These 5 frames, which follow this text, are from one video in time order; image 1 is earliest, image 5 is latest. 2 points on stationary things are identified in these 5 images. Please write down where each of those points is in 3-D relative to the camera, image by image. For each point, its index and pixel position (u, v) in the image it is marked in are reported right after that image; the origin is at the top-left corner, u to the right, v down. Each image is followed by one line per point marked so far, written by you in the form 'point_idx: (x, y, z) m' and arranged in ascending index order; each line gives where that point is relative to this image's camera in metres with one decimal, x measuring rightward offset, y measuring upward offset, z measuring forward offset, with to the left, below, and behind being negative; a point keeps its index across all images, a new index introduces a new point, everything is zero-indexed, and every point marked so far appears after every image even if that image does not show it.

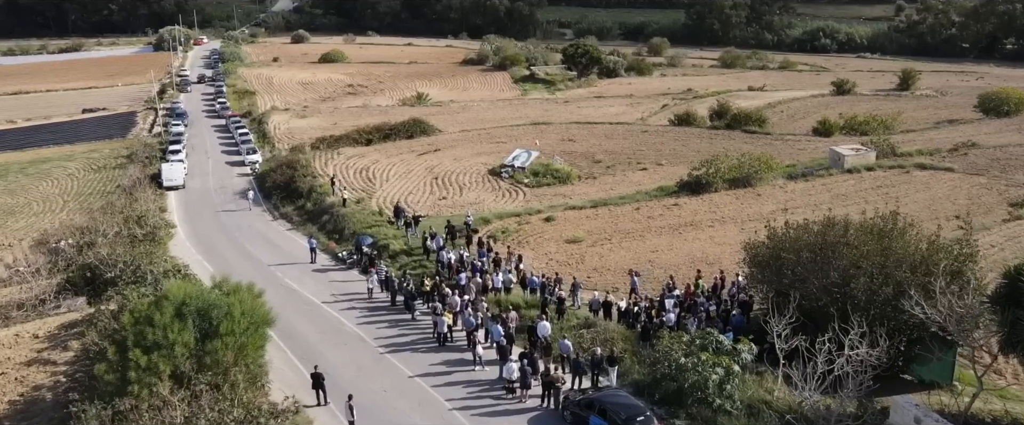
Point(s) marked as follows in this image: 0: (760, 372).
0: (+5.6, -3.6, +19.3) m
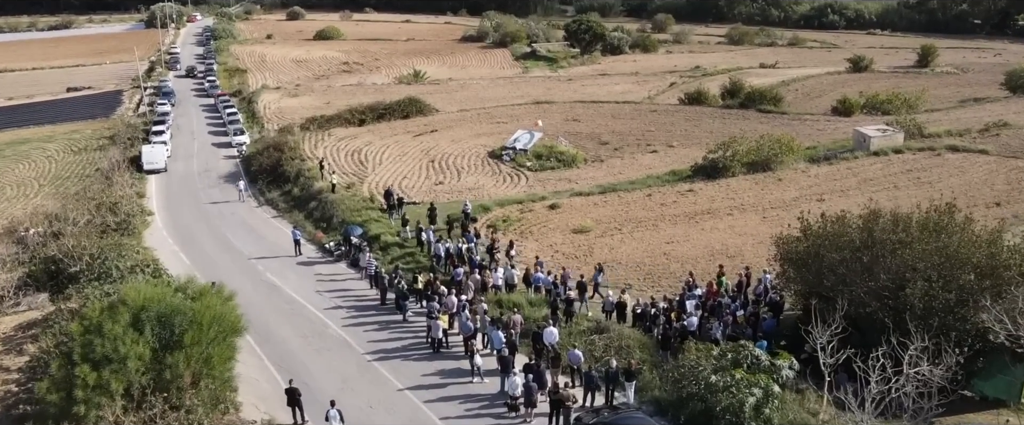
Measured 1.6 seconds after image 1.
0: (+5.7, -3.5, +16.8) m
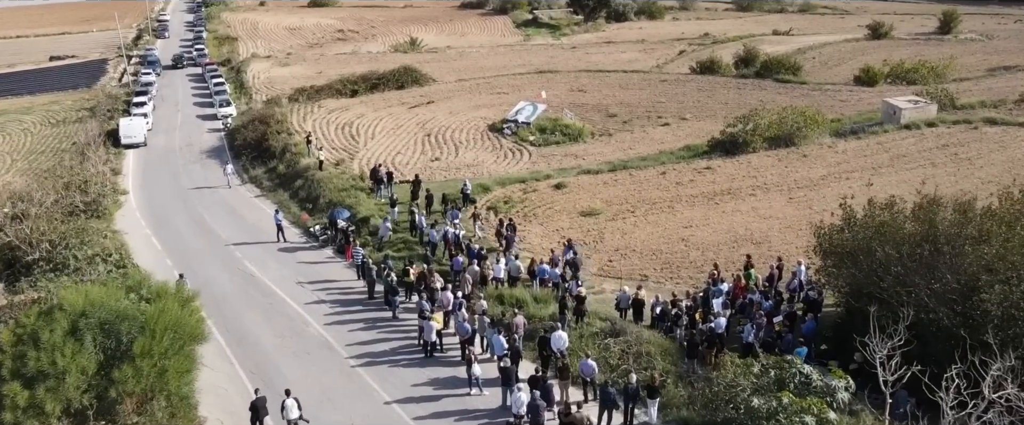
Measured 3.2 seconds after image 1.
0: (+5.7, -3.3, +14.2) m
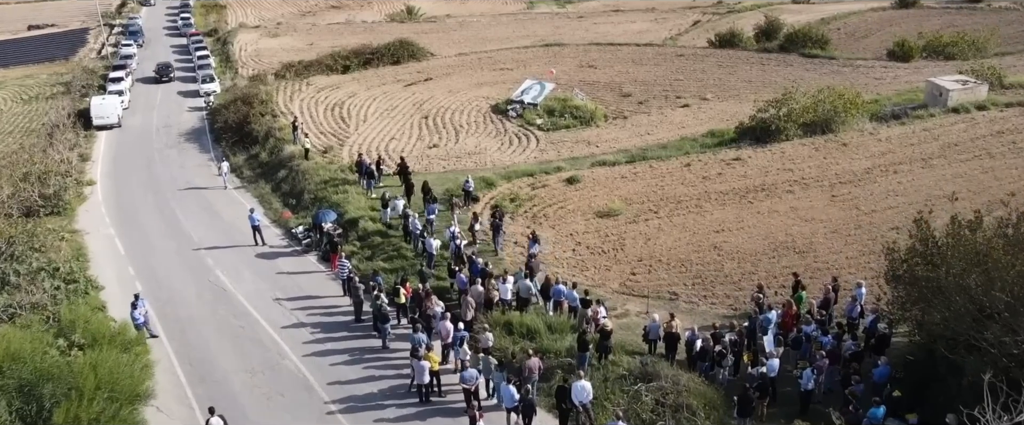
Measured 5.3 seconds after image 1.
0: (+5.9, -3.9, +11.3) m
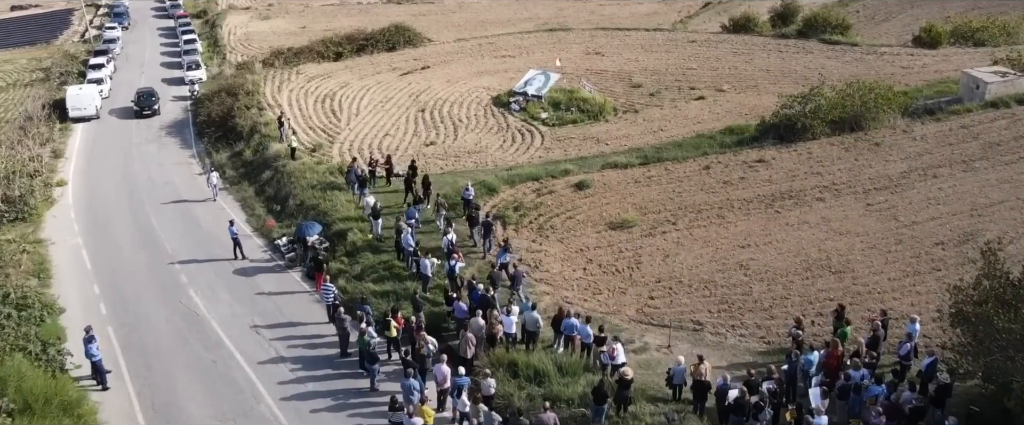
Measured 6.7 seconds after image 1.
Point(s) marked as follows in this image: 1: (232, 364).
0: (+6.0, -4.5, +9.2) m
1: (-5.6, -3.0, +17.1) m
